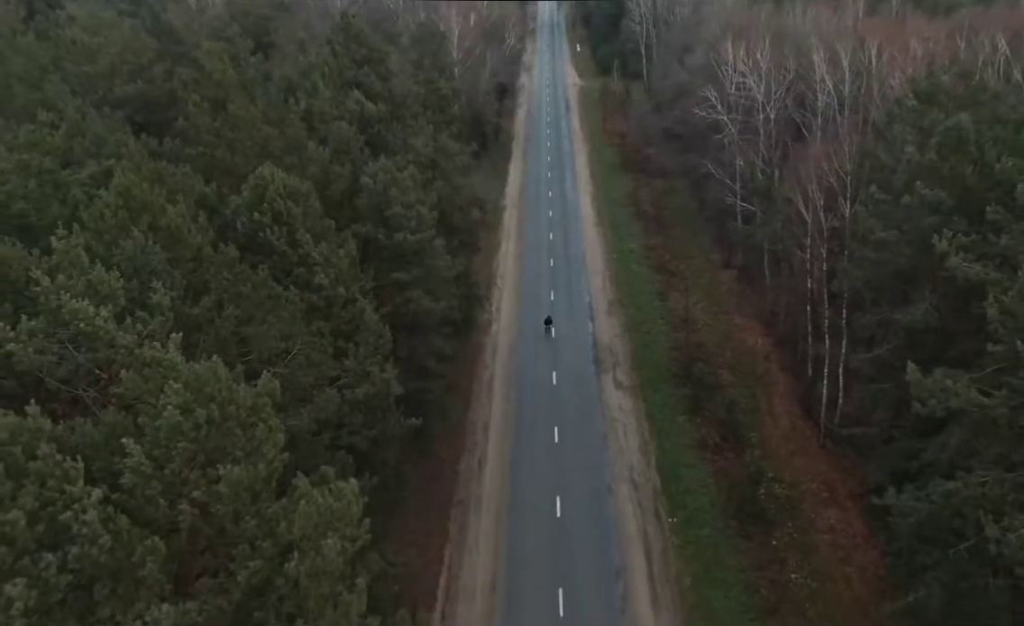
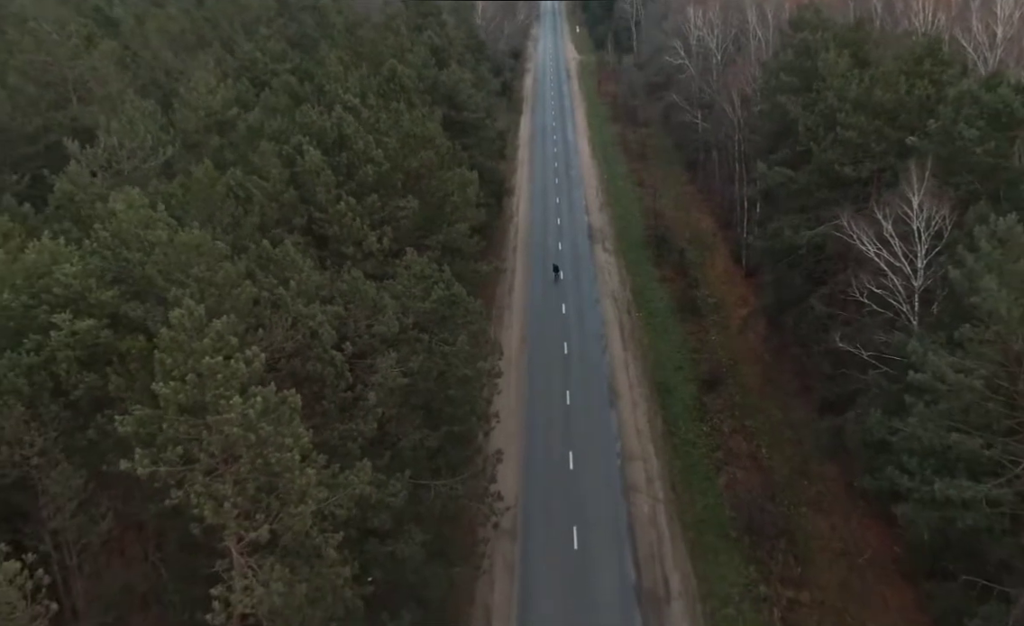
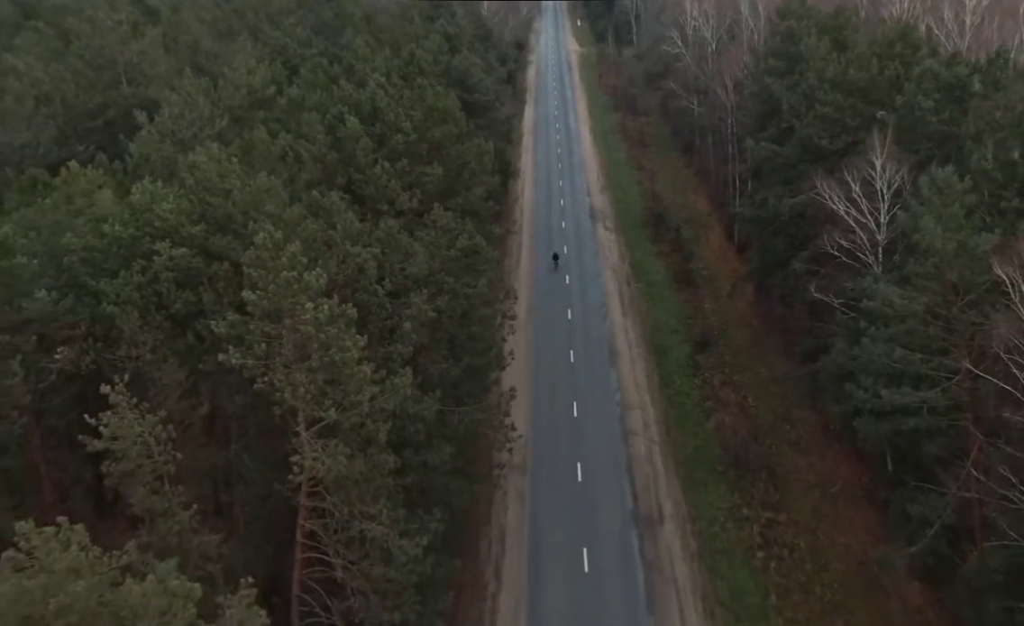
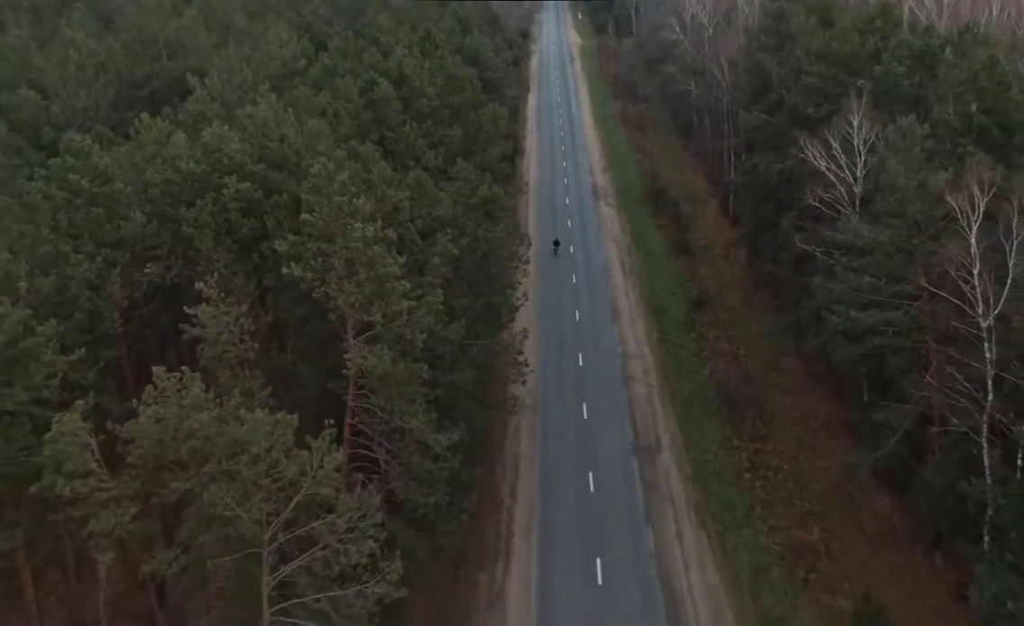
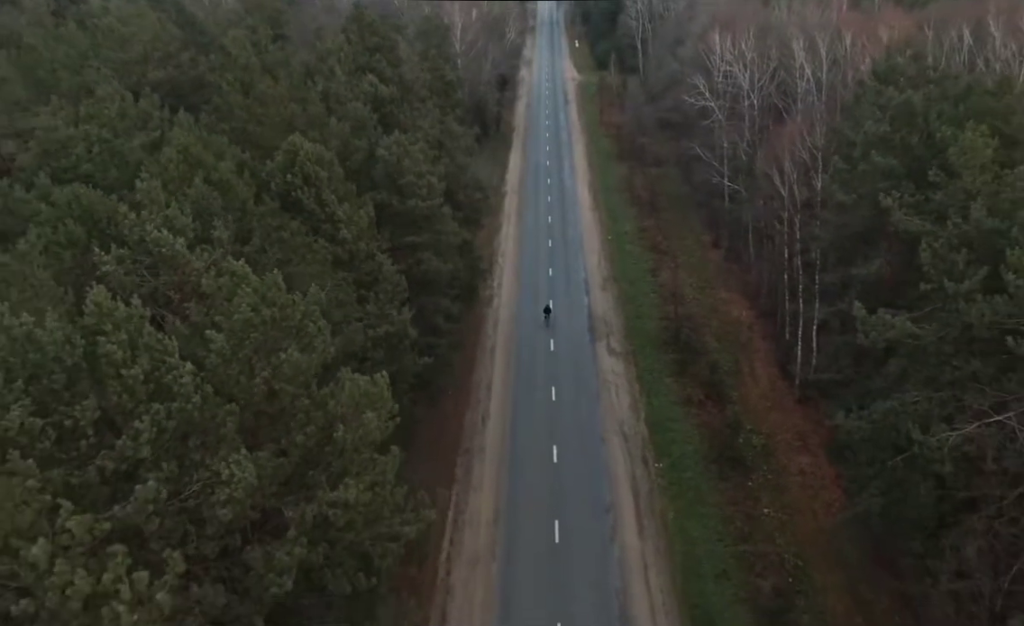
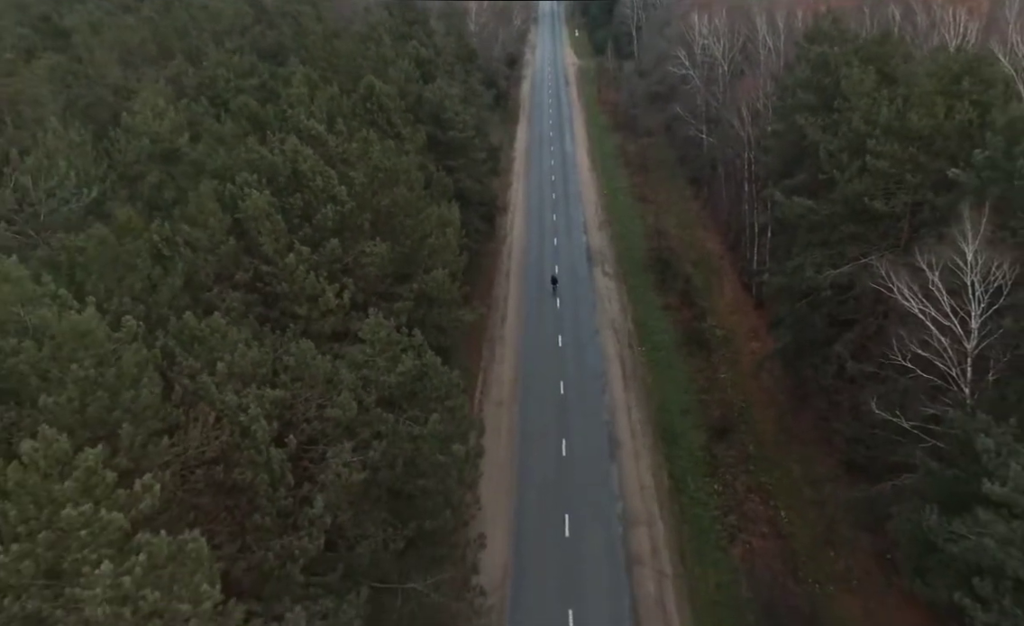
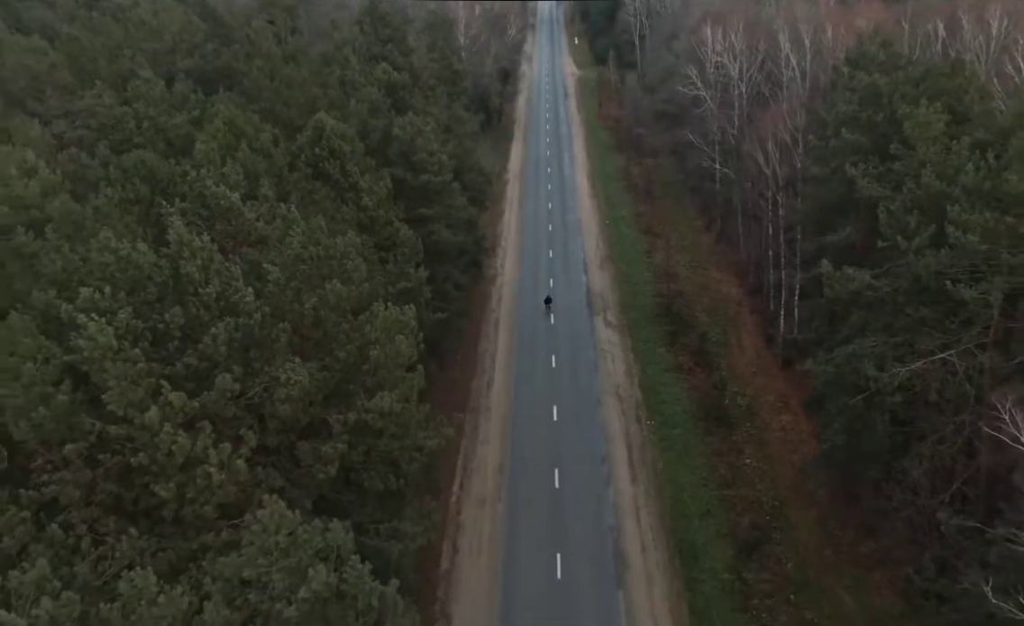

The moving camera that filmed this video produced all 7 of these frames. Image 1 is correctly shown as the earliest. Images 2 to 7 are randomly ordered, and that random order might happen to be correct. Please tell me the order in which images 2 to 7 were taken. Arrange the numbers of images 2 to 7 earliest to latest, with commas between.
5, 7, 6, 2, 3, 4
